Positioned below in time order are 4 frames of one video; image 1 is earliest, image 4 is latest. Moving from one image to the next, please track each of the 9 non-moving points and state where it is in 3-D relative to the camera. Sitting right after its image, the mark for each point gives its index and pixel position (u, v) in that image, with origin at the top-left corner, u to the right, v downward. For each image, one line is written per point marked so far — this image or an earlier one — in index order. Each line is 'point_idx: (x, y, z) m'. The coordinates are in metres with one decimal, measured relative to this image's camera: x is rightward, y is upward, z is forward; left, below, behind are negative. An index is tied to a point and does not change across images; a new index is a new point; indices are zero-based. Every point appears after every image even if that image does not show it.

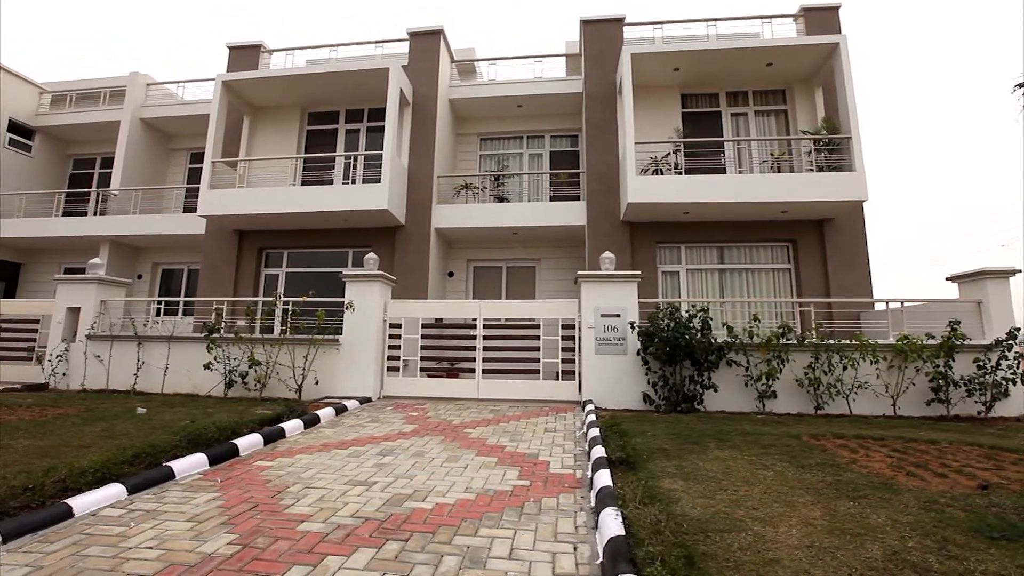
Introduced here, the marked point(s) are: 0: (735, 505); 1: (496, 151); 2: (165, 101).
0: (+1.4, -1.4, +3.3) m
1: (-0.4, +3.4, +12.5) m
2: (-8.5, +4.6, +12.3) m
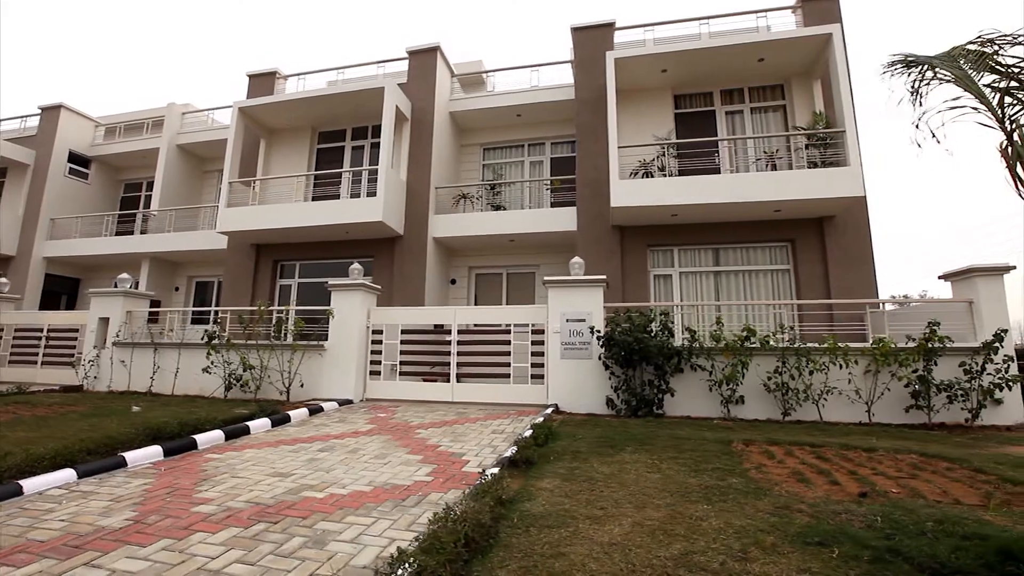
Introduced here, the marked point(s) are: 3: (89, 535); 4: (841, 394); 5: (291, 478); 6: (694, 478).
0: (+0.5, -1.5, +3.4) m
1: (-0.4, +3.3, +12.8) m
2: (-8.5, +4.3, +13.6) m
3: (-2.7, -1.6, +3.3) m
4: (+4.3, -1.4, +6.7) m
5: (-2.0, -1.7, +4.5) m
6: (+1.4, -1.5, +4.0) m
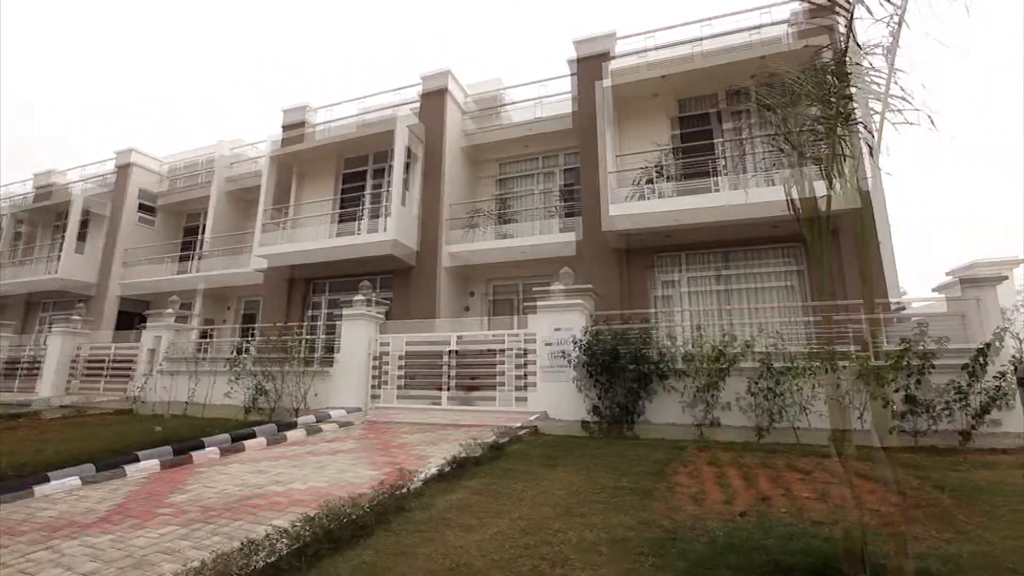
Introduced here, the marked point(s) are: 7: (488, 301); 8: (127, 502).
0: (-0.3, -1.7, +3.7) m
1: (-0.1, +2.6, +13.3) m
2: (-8.1, +3.4, +15.1) m
3: (-3.5, -1.9, +4.0) m
4: (+3.9, -1.6, +6.4) m
5: (-2.6, -2.0, +5.0) m
6: (+0.7, -1.7, +4.1) m
7: (-0.7, -0.4, +12.7) m
8: (-3.5, -2.0, +4.6) m
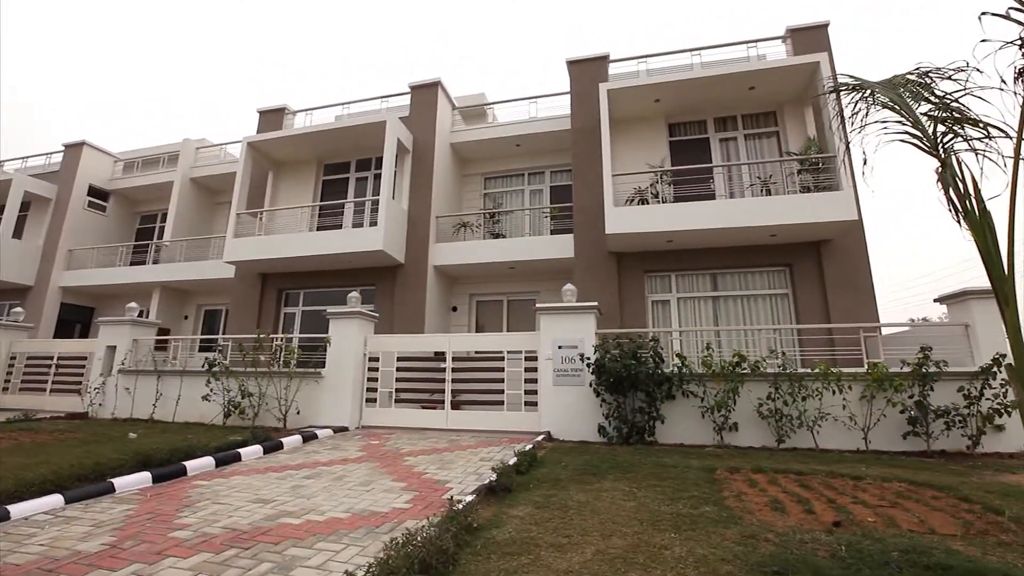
0: (+0.3, -1.6, +3.4) m
1: (-0.4, +2.6, +13.0) m
2: (-8.4, +3.5, +14.1) m
3: (-3.0, -1.8, +3.4) m
4: (+4.2, -1.7, +6.5) m
5: (-2.2, -1.9, +4.5) m
6: (+1.2, -1.7, +3.9) m
7: (-0.9, -0.4, +12.4) m
8: (-3.0, -1.9, +4.0) m
